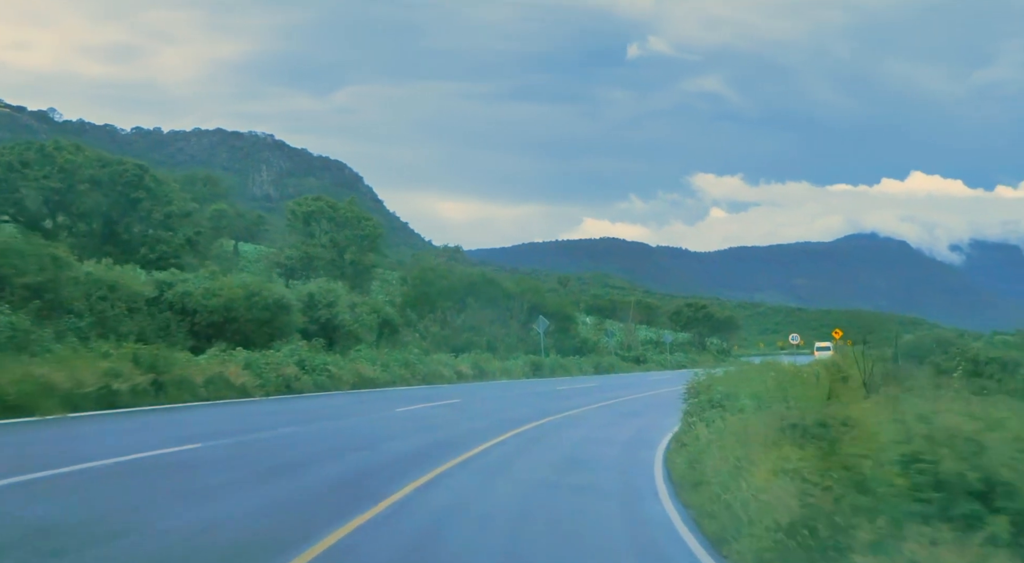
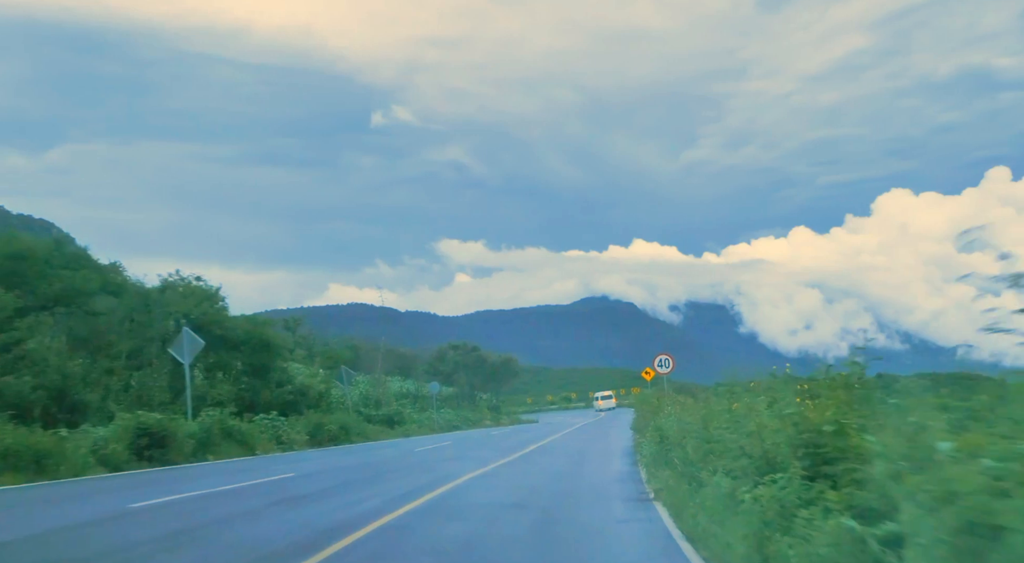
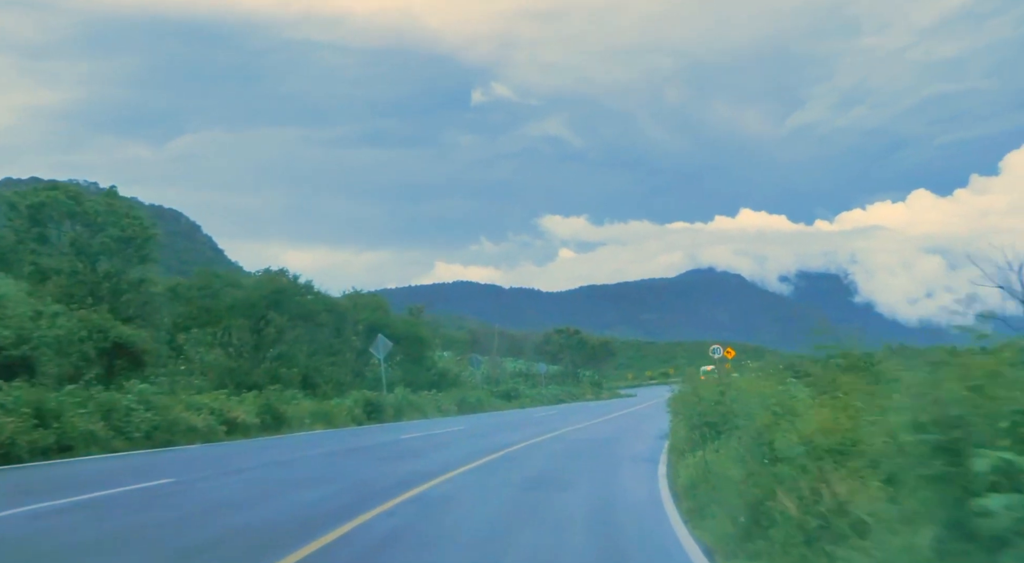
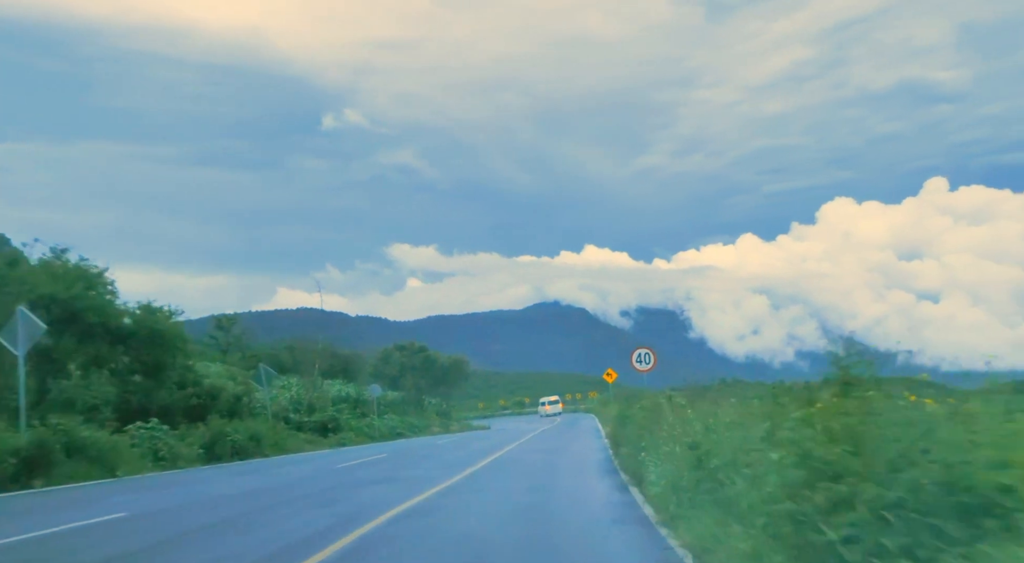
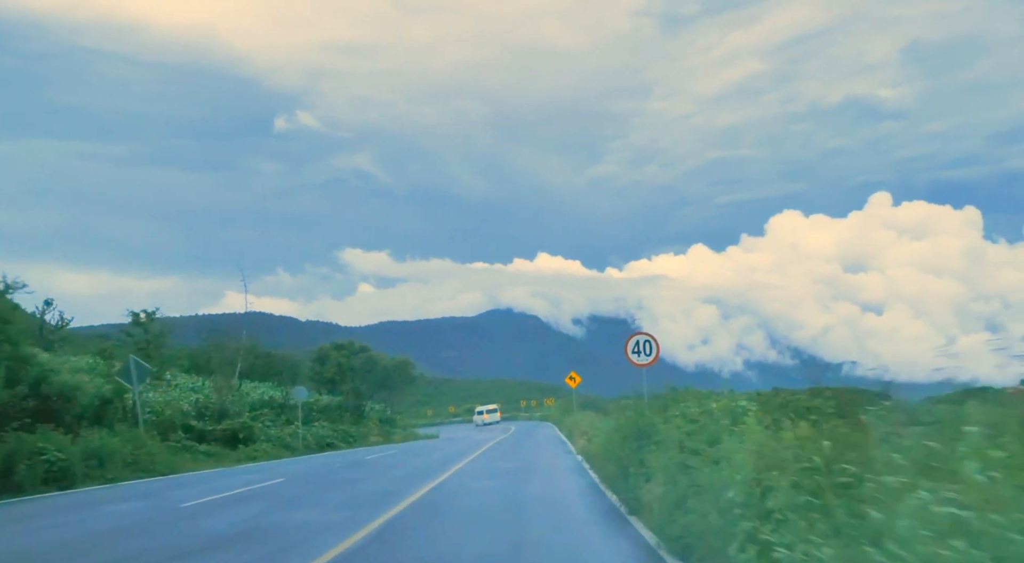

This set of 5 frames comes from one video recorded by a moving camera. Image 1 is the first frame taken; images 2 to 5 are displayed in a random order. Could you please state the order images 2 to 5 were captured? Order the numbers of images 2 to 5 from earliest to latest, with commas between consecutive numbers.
3, 2, 4, 5
